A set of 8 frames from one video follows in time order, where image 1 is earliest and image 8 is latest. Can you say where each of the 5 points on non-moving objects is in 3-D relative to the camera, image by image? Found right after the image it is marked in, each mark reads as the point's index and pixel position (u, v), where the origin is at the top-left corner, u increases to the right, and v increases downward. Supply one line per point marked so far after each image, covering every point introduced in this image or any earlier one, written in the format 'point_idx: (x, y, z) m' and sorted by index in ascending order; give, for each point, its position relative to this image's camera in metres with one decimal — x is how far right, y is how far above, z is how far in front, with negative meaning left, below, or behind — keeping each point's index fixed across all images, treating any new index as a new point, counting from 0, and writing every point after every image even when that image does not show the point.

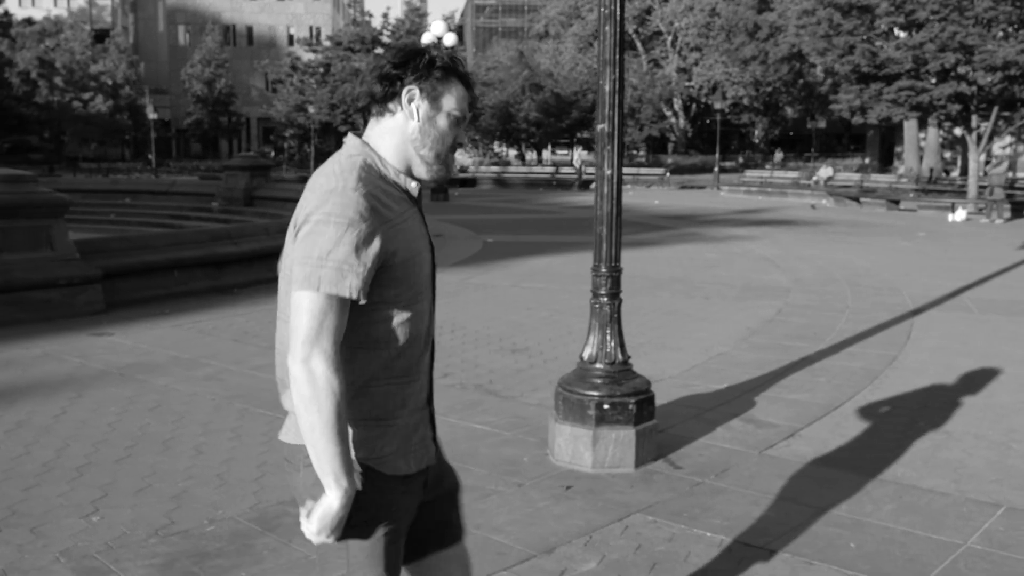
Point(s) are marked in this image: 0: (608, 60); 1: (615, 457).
0: (+0.5, +1.2, +5.1) m
1: (+0.5, -0.9, +5.2) m
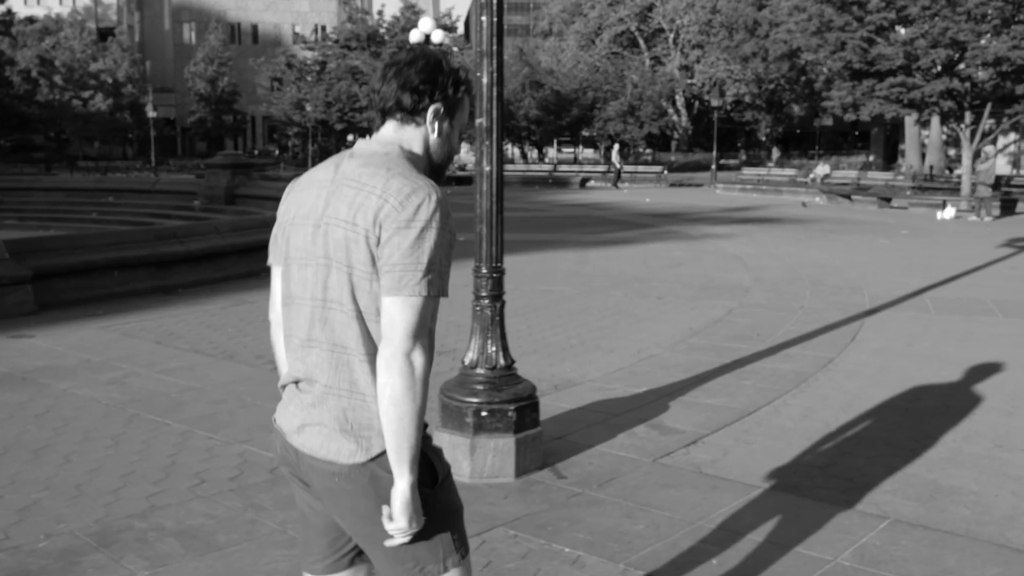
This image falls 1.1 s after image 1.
0: (-0.1, +1.2, +4.9) m
1: (-0.1, -0.9, +4.9) m
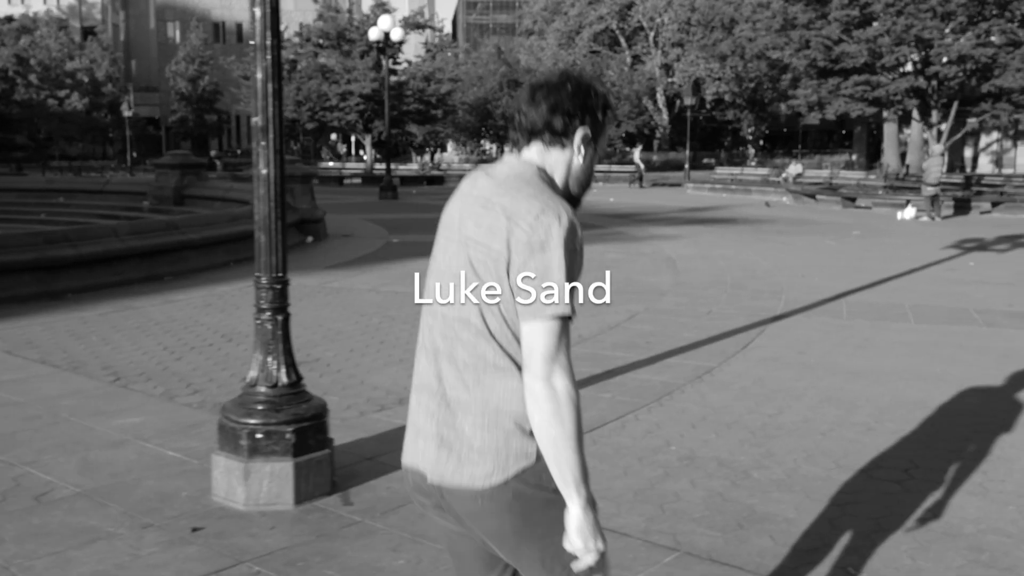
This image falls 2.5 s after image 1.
0: (-1.1, +1.1, +4.5) m
1: (-1.1, -0.9, +4.6) m
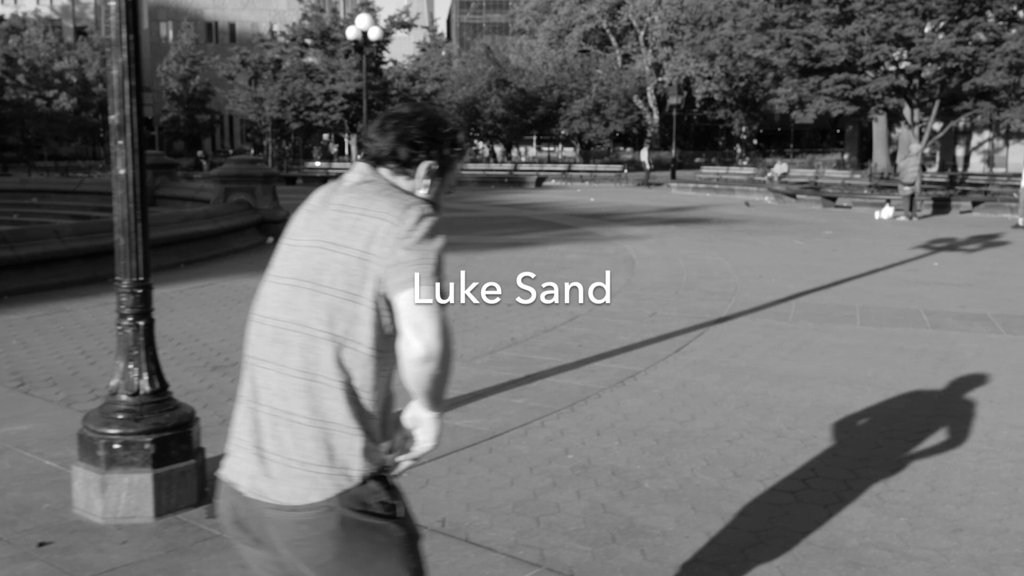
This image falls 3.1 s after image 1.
0: (-1.7, +1.1, +4.3) m
1: (-1.7, -1.0, +4.4) m
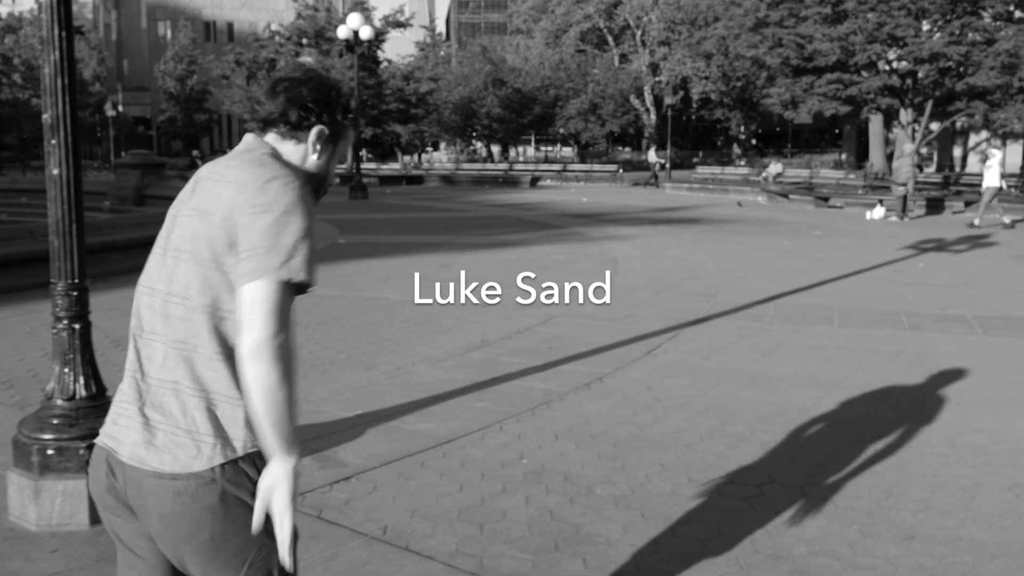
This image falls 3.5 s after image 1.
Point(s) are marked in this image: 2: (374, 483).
0: (-2.0, +1.1, +4.2) m
1: (-1.9, -1.0, +4.3) m
2: (-0.7, -1.0, +4.9) m
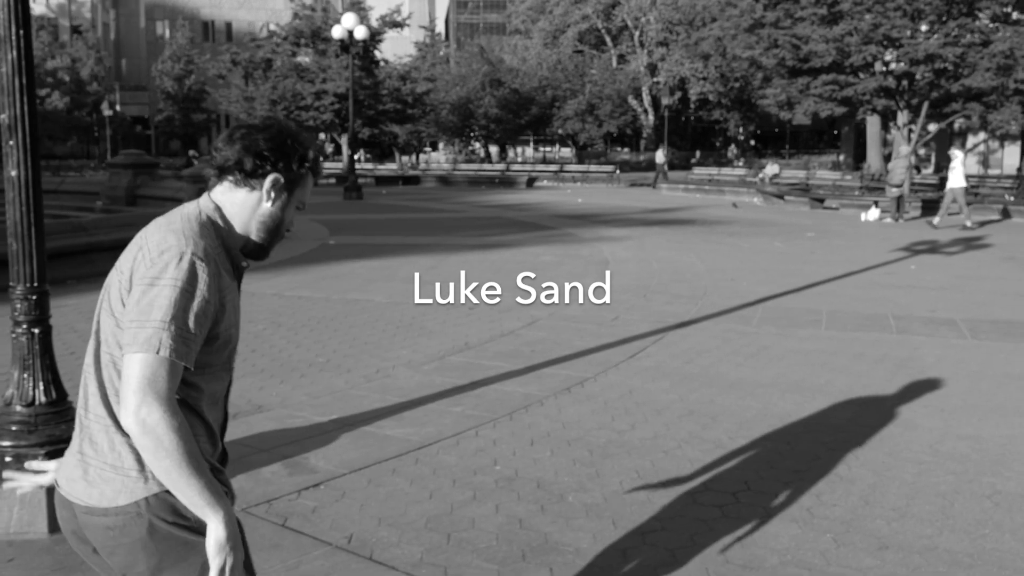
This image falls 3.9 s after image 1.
0: (-2.1, +1.1, +4.2) m
1: (-2.1, -1.0, +4.2) m
2: (-0.8, -1.0, +4.8) m
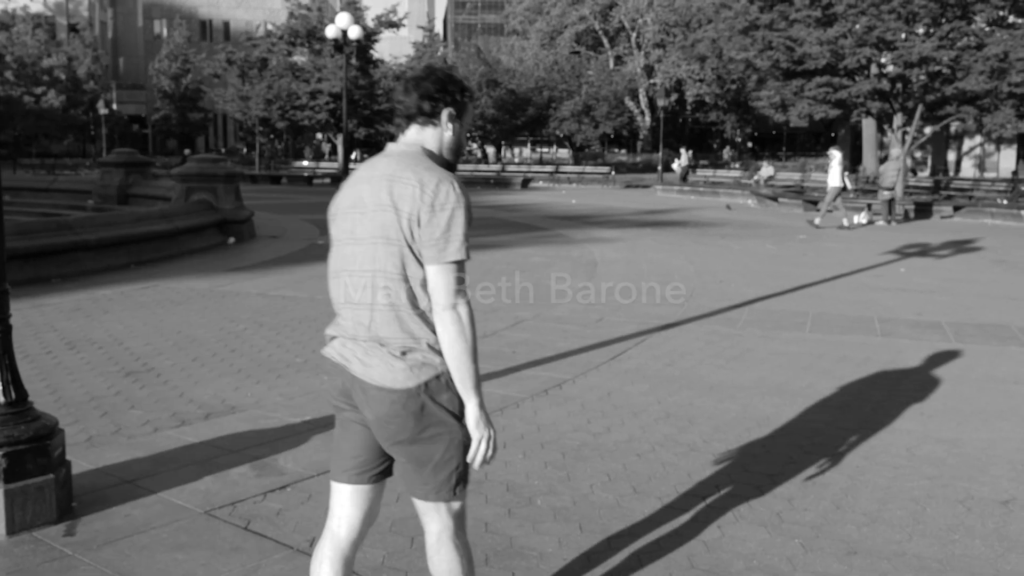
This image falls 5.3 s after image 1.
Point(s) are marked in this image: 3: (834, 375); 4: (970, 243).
0: (-2.3, +1.1, +4.1) m
1: (-2.2, -1.0, +4.2) m
2: (-1.0, -1.0, +4.8) m
3: (+2.5, -0.7, +7.5) m
4: (+8.7, +0.9, +18.7) m
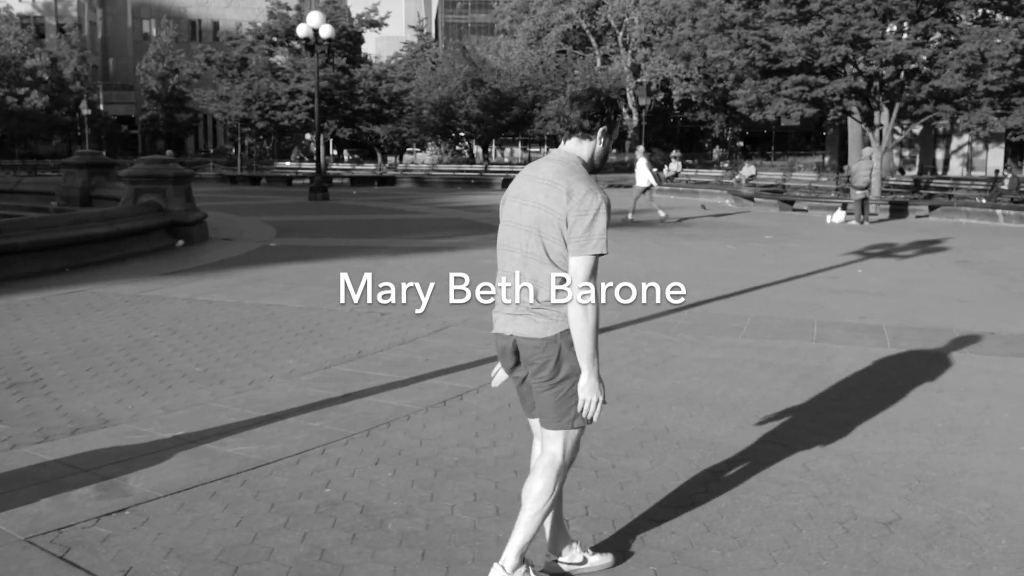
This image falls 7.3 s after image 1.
0: (-2.9, +1.0, +3.8) m
1: (-2.9, -1.0, +3.9) m
2: (-1.7, -1.0, +4.5) m
3: (+1.8, -0.7, +7.3) m
4: (+7.9, +0.8, +18.4) m
